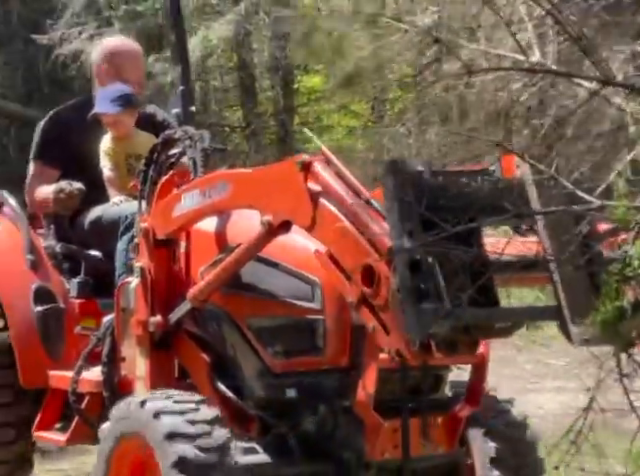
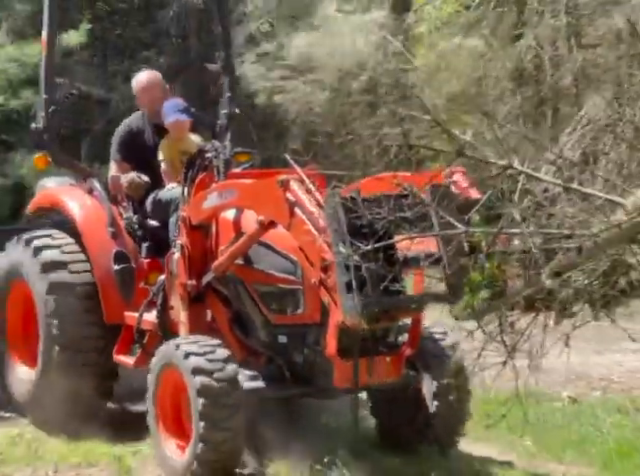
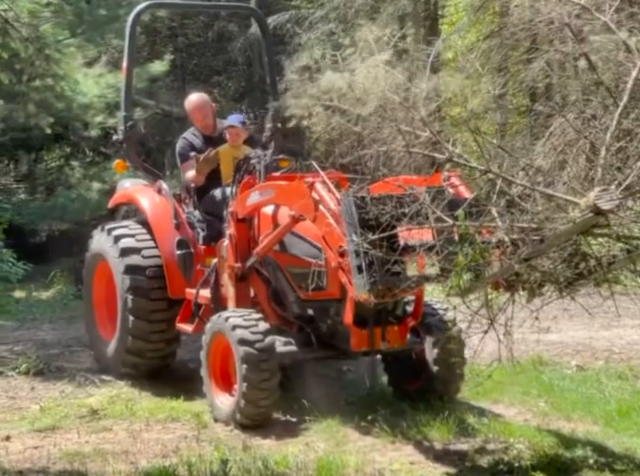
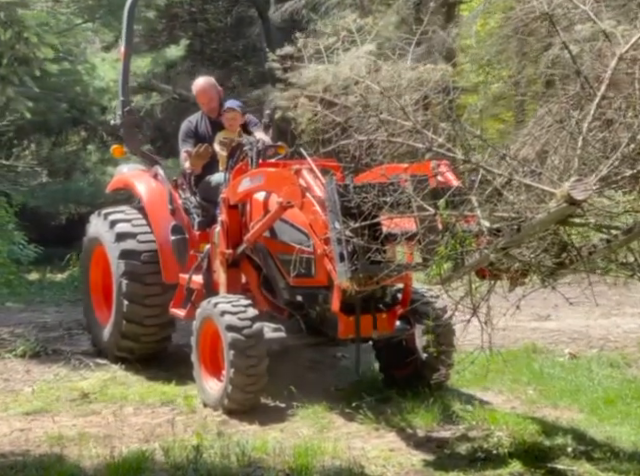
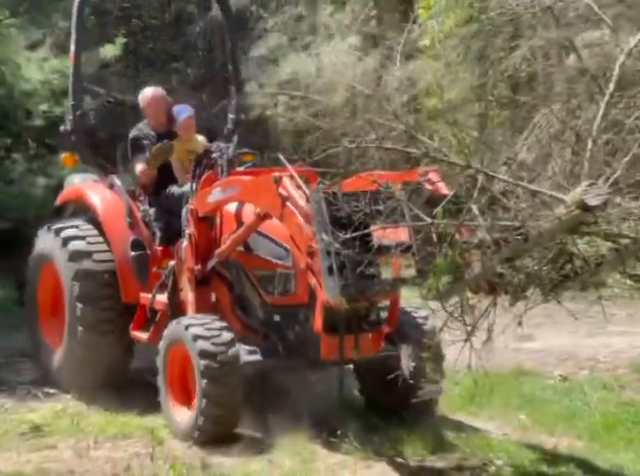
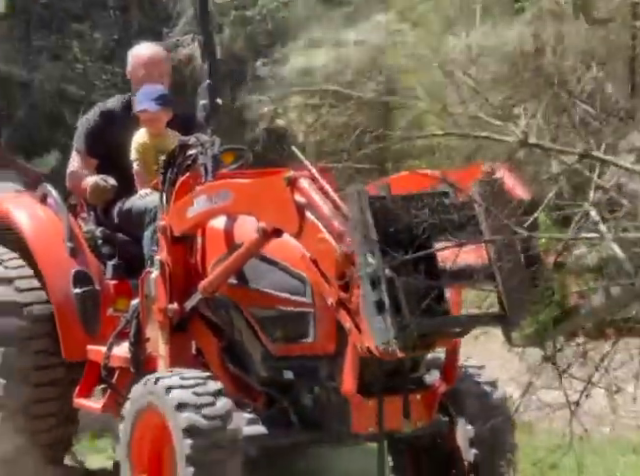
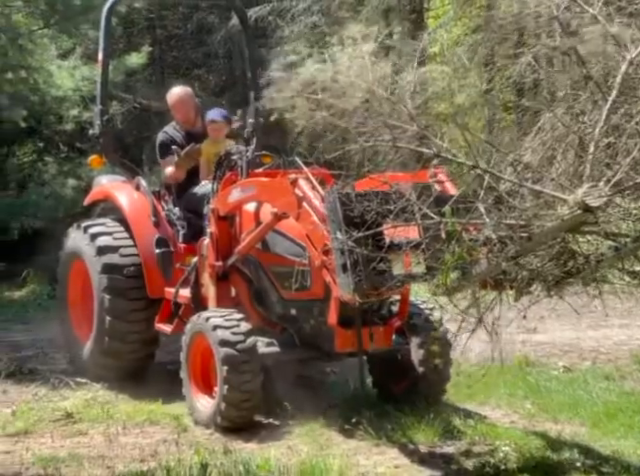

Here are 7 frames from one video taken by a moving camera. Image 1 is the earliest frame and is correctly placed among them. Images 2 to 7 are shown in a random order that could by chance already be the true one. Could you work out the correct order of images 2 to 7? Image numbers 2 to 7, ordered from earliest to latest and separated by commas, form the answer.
6, 2, 5, 7, 3, 4
